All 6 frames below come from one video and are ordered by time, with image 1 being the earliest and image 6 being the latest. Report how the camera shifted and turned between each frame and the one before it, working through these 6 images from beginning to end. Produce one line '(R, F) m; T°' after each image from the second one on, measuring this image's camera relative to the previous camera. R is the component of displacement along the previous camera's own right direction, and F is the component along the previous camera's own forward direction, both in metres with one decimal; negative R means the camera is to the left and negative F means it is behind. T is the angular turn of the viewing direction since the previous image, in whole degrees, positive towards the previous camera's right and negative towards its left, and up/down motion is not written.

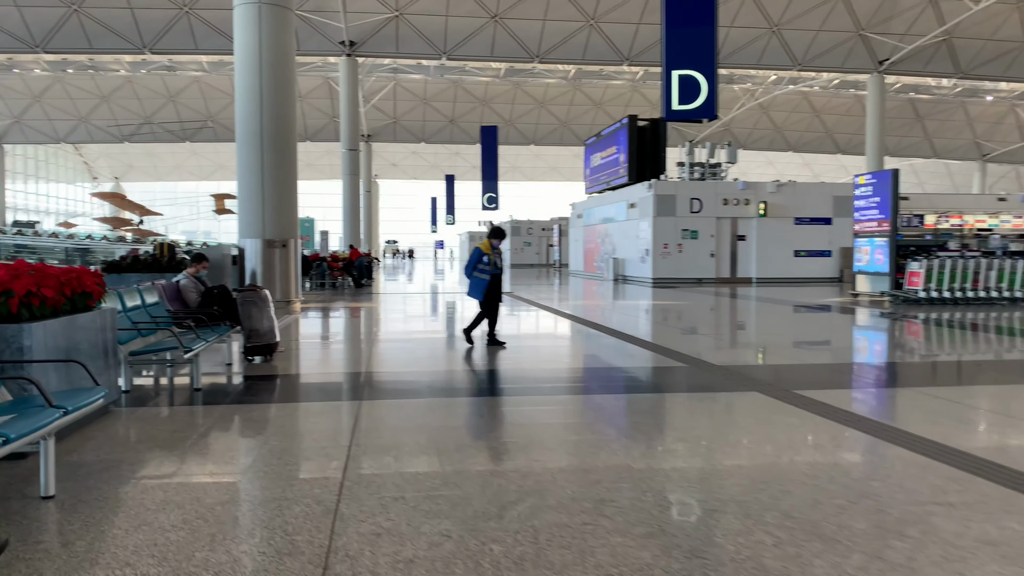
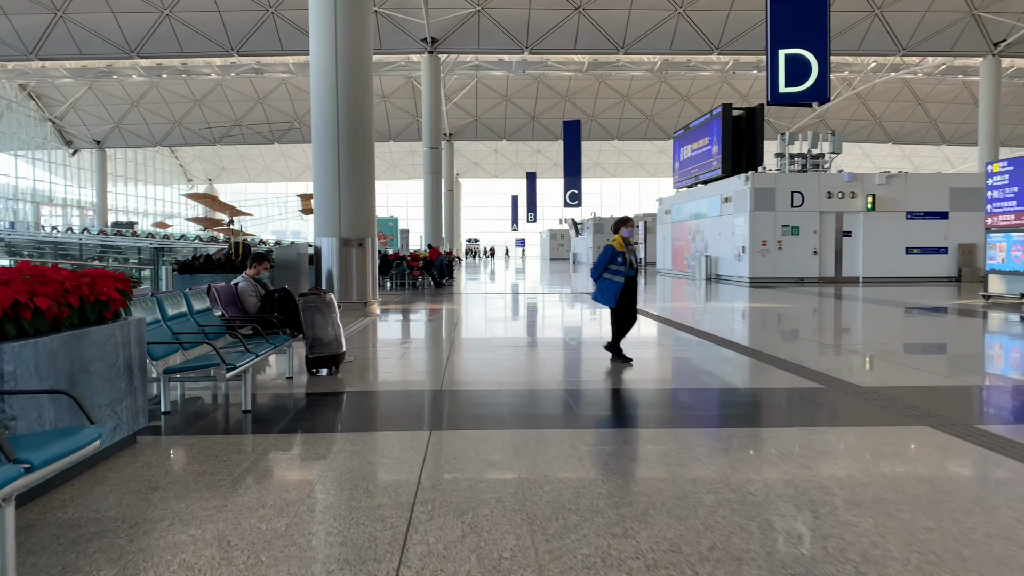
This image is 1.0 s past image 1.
(-0.1, +0.8) m; -6°
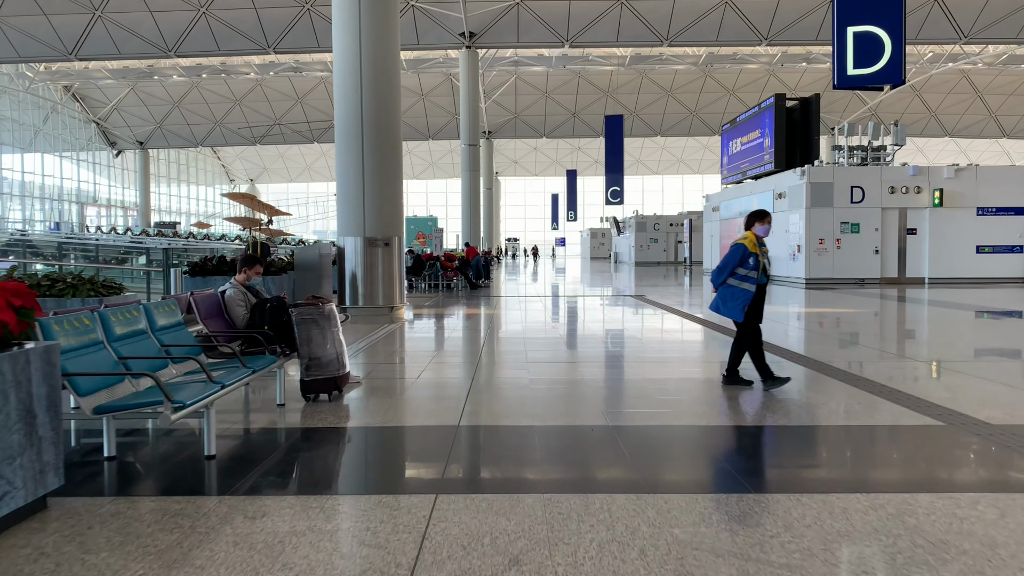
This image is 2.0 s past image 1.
(0.0, +0.9) m; -3°
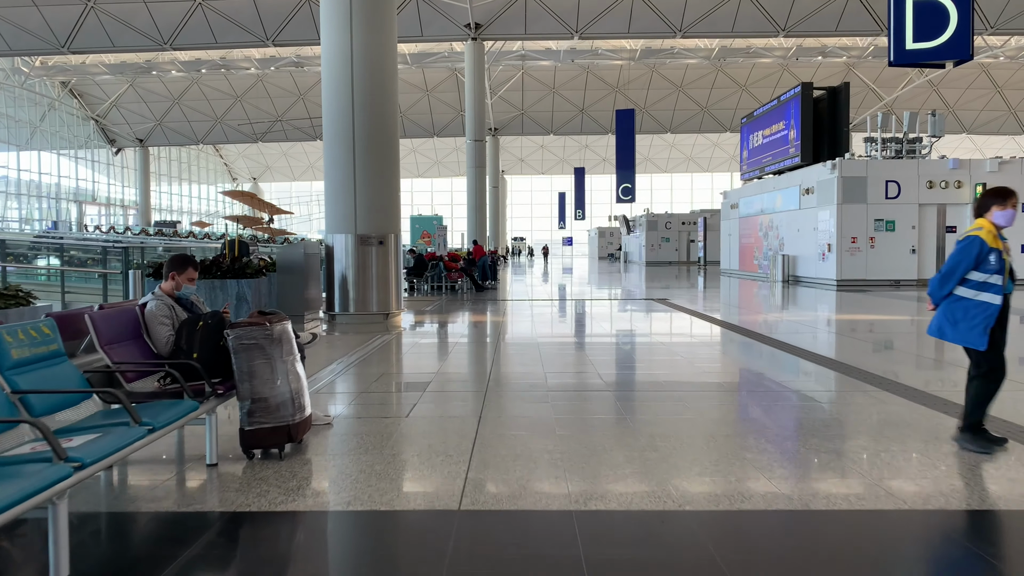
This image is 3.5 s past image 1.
(-0.1, +1.2) m; 0°
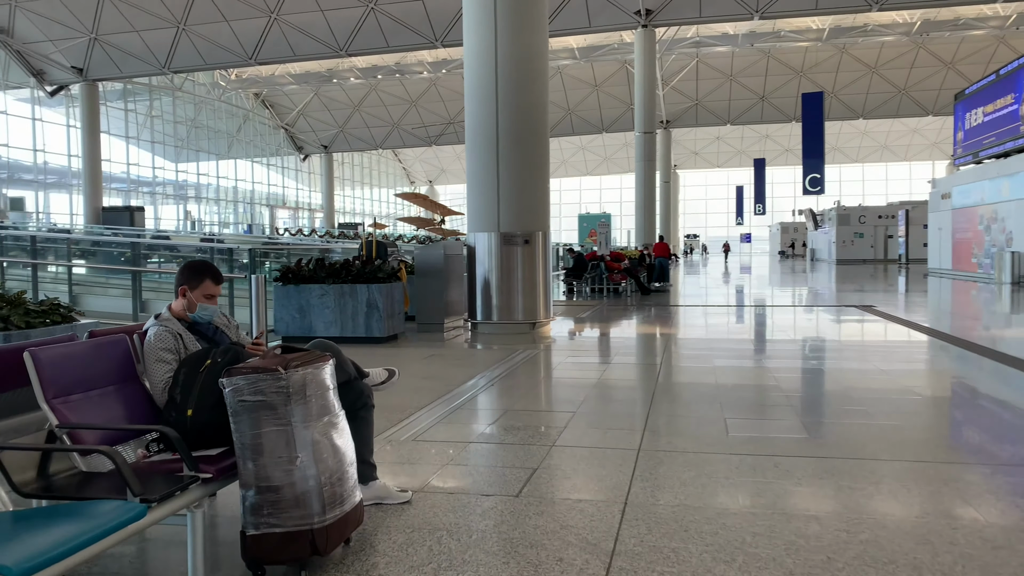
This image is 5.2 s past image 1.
(0.0, +1.3) m; -12°
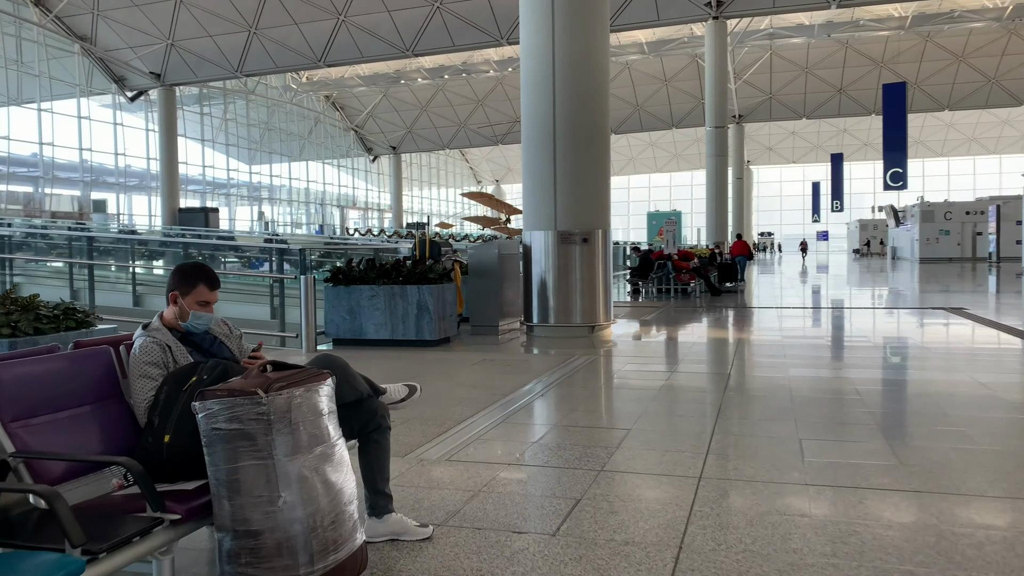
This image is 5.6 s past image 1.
(+0.1, +0.4) m; -5°
